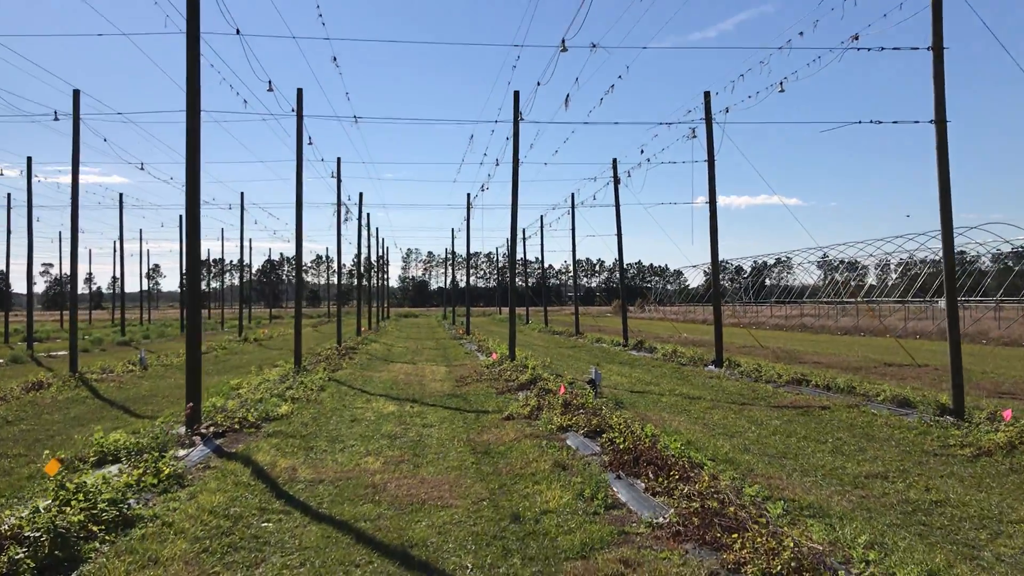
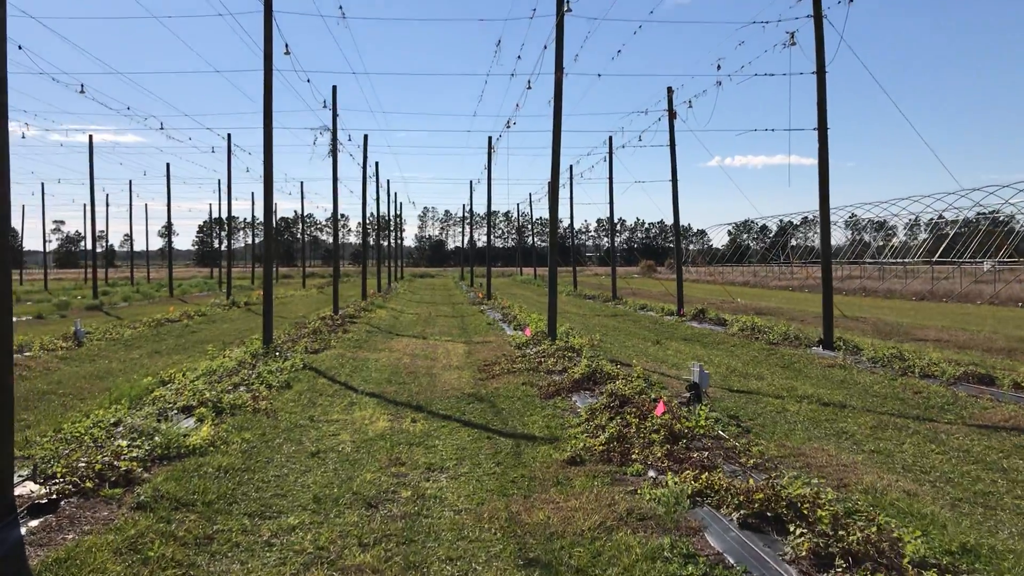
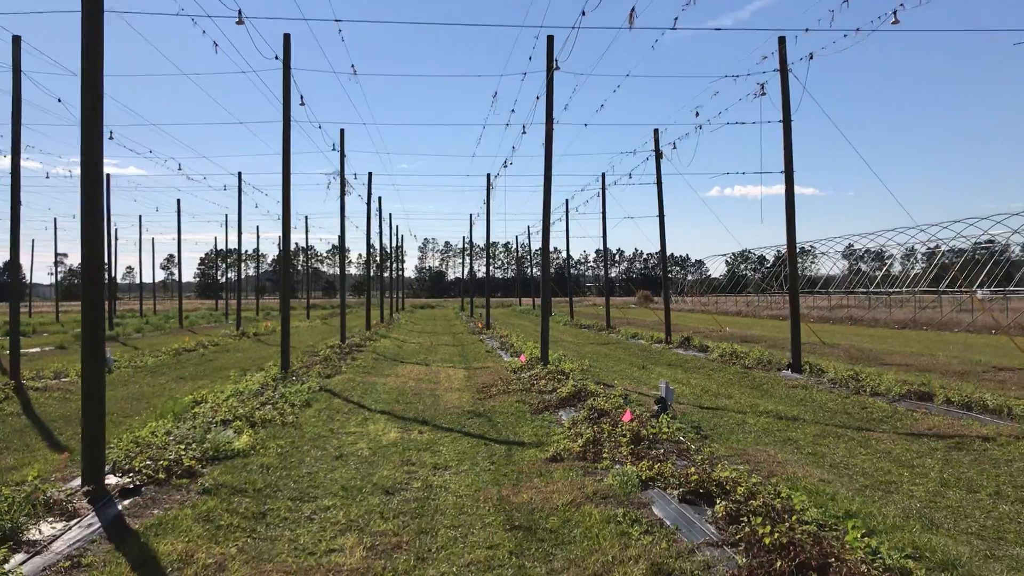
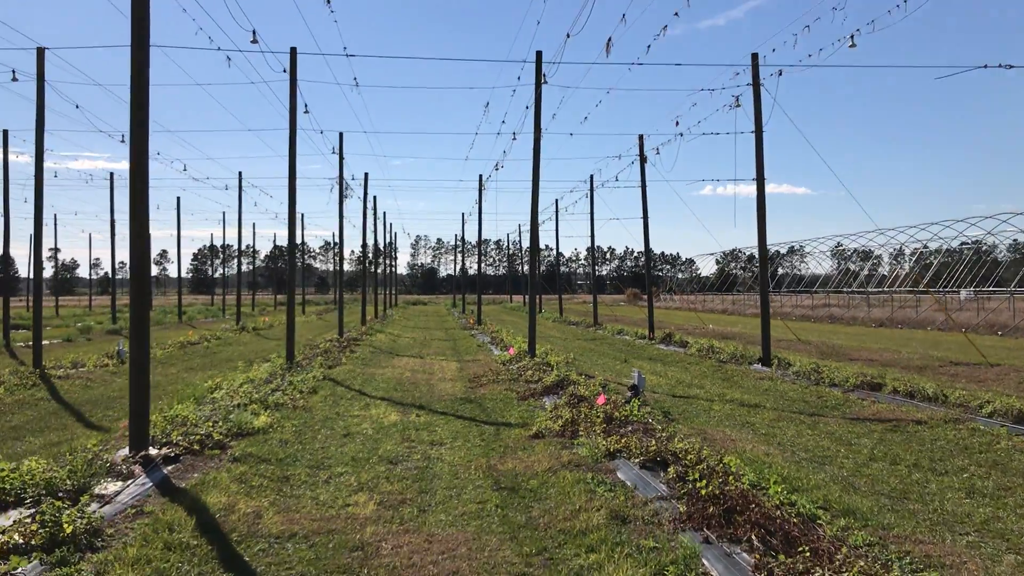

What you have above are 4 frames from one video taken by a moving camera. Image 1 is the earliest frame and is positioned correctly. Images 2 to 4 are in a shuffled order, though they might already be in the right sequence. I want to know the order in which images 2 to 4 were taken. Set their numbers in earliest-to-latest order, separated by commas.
4, 3, 2
